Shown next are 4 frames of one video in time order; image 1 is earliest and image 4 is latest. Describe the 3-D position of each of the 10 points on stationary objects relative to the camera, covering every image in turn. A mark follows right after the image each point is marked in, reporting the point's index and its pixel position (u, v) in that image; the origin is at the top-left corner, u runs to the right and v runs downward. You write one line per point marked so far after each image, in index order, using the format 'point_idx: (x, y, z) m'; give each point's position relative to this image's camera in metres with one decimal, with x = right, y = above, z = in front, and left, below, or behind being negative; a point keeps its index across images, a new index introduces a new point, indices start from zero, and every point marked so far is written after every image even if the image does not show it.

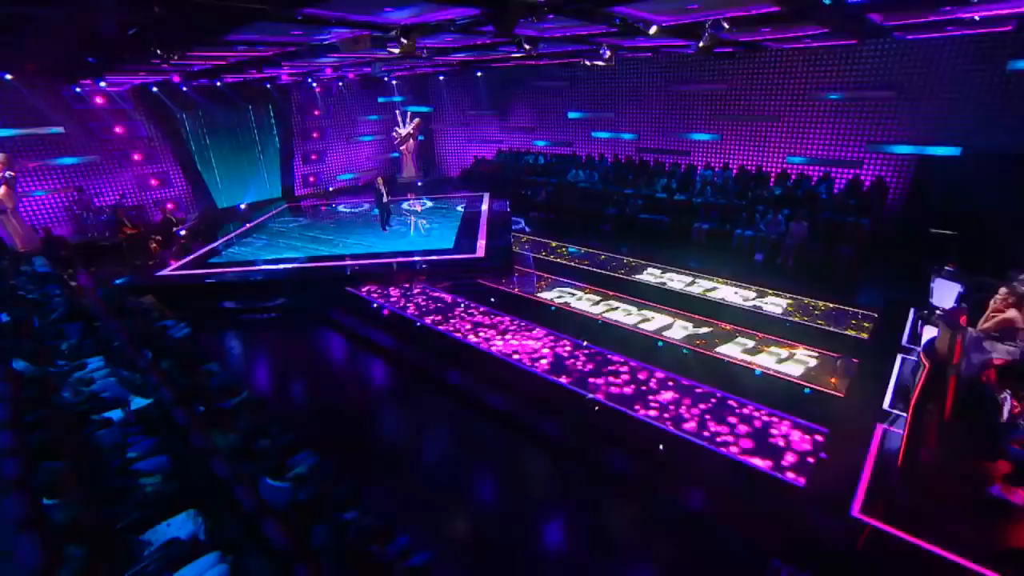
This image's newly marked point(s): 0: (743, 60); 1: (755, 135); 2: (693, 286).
0: (+5.0, +5.1, +12.5) m
1: (+5.4, +3.5, +12.7) m
2: (+2.9, 0.0, +9.7) m
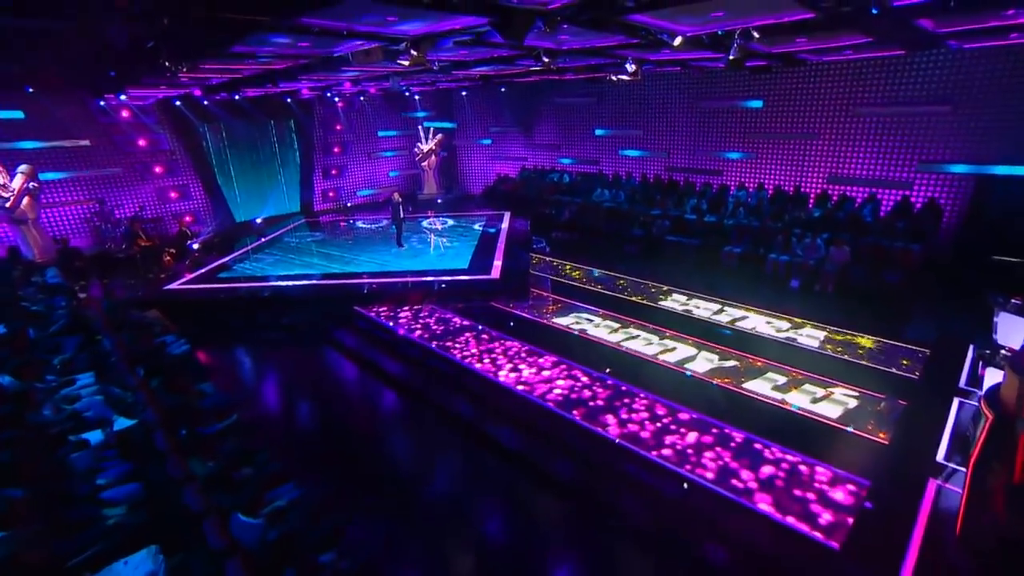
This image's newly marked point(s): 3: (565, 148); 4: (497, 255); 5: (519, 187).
0: (+5.6, +4.5, +11.9) m
1: (+6.0, +2.9, +12.1) m
2: (+3.2, -0.4, +9.1) m
3: (+1.3, +4.1, +16.1) m
4: (-0.4, +0.6, +10.3) m
5: (-0.1, +2.8, +15.6) m
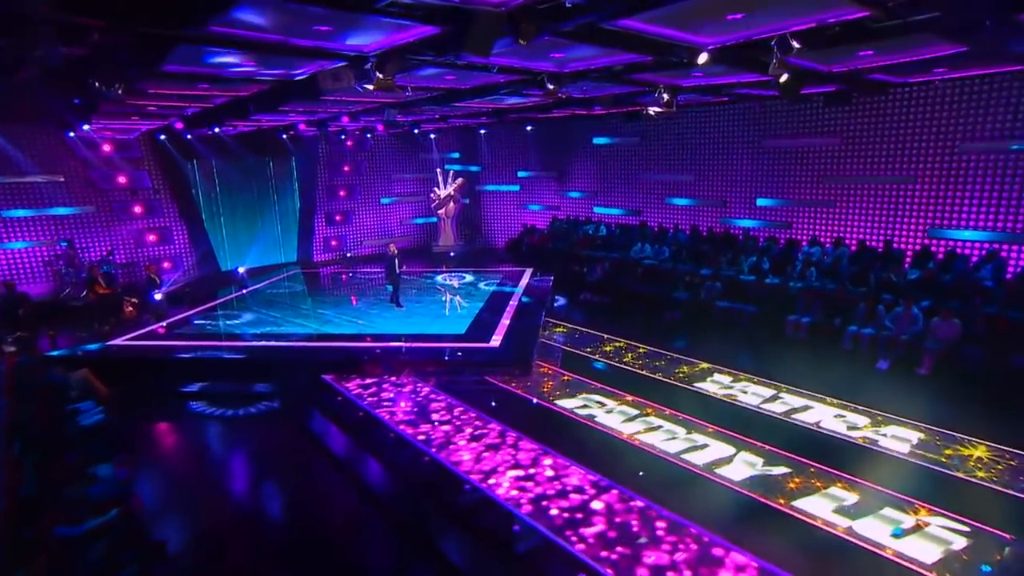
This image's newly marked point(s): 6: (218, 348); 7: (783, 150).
0: (+6.2, +3.1, +10.0) m
1: (+6.5, +1.5, +10.0) m
2: (+3.2, -1.4, +7.1) m
3: (+2.4, +2.4, +14.7) m
4: (-0.1, -0.4, +8.8) m
5: (+0.9, +1.2, +14.2) m
6: (-3.9, -0.8, +7.7) m
7: (+5.4, +2.7, +11.3) m
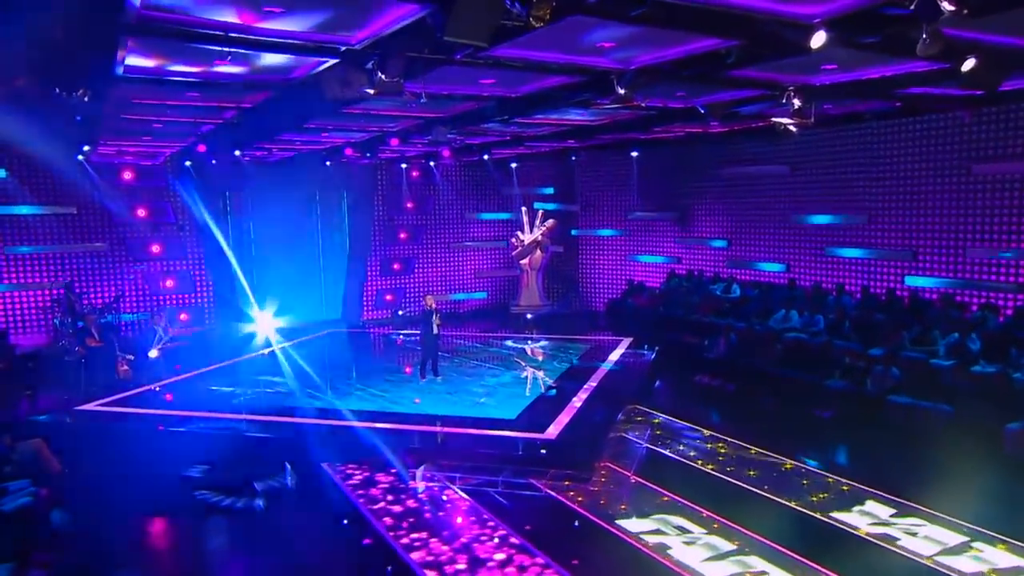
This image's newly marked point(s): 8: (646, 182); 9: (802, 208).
0: (+7.5, +2.0, +6.7) m
1: (+7.8, +0.4, +6.5) m
2: (+3.9, -2.1, +4.0) m
3: (+4.7, +0.8, +11.9) m
4: (+1.0, -1.3, +6.5) m
5: (+3.1, -0.3, +11.7) m
6: (-3.0, -1.4, +6.1) m
7: (+7.0, +1.5, +8.1) m
8: (+3.3, +2.3, +13.2) m
9: (+5.4, +1.3, +10.7) m
